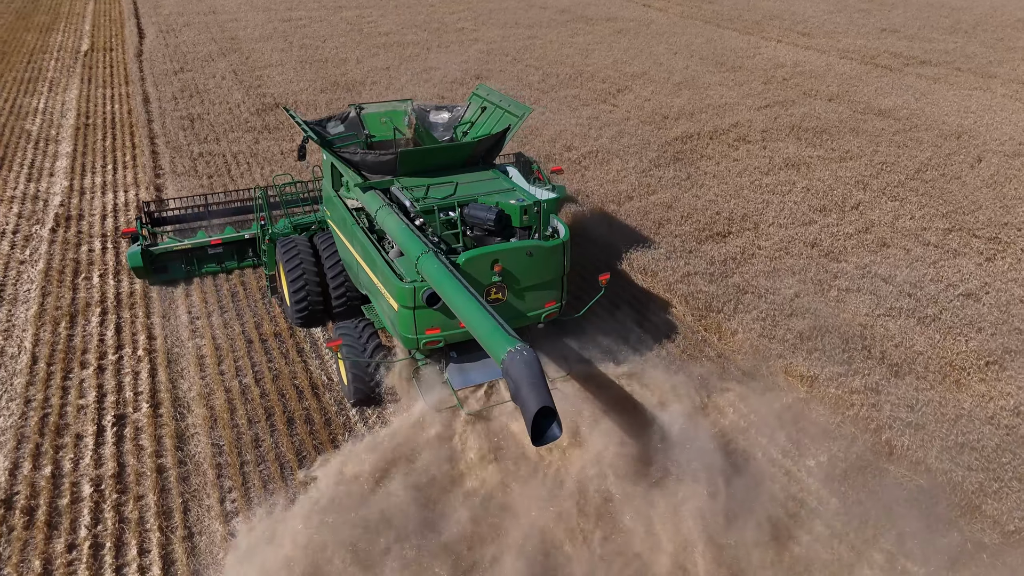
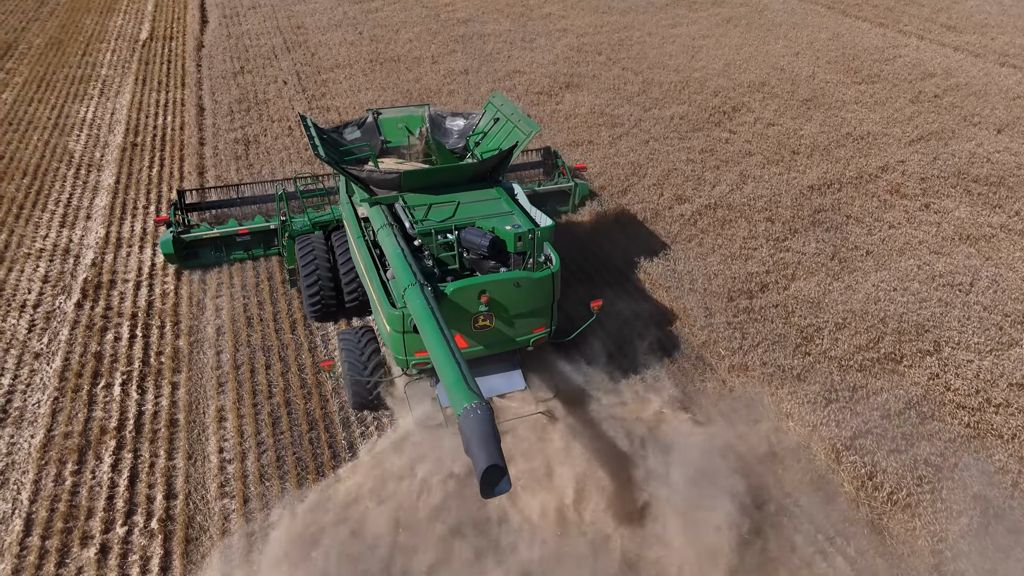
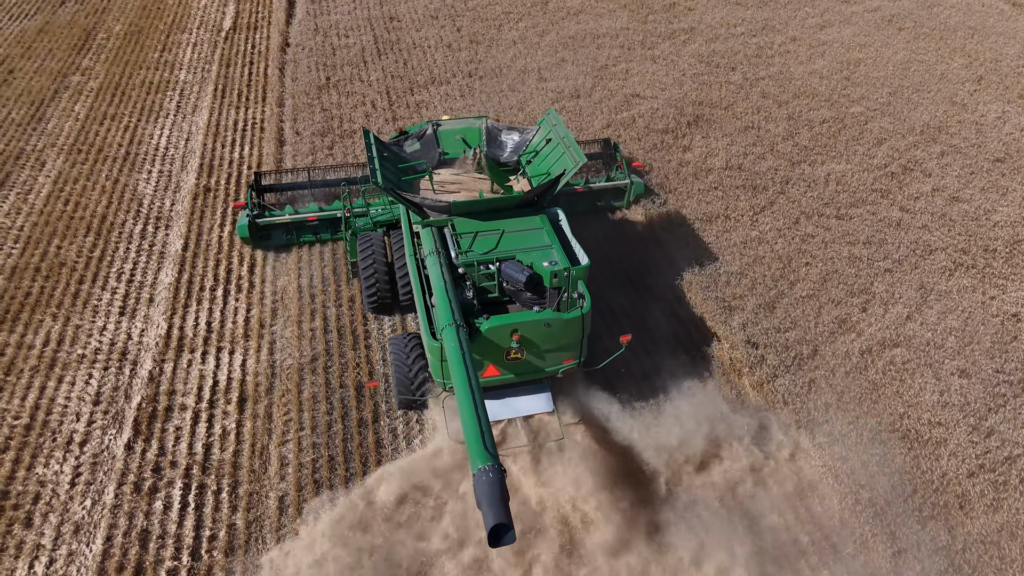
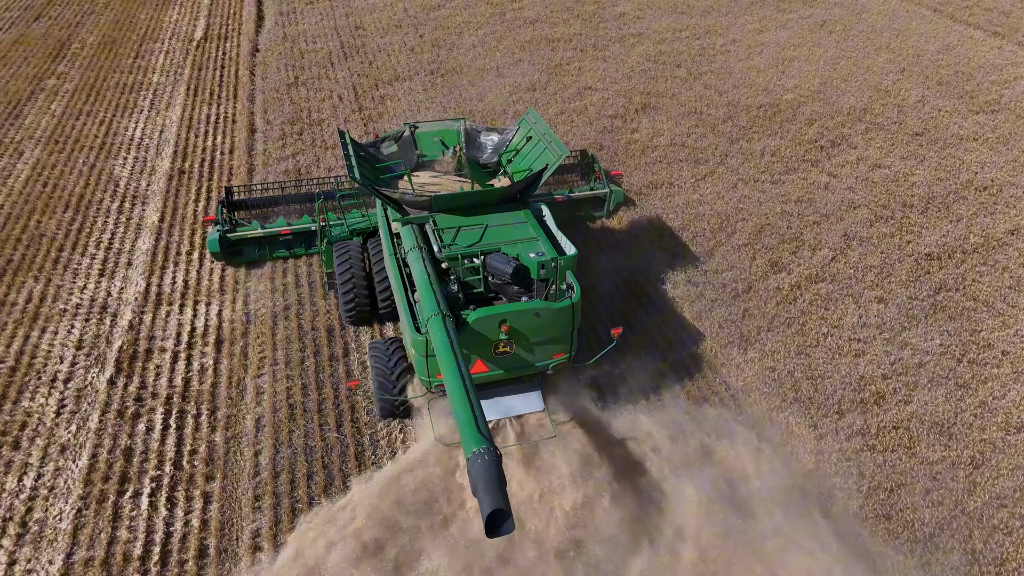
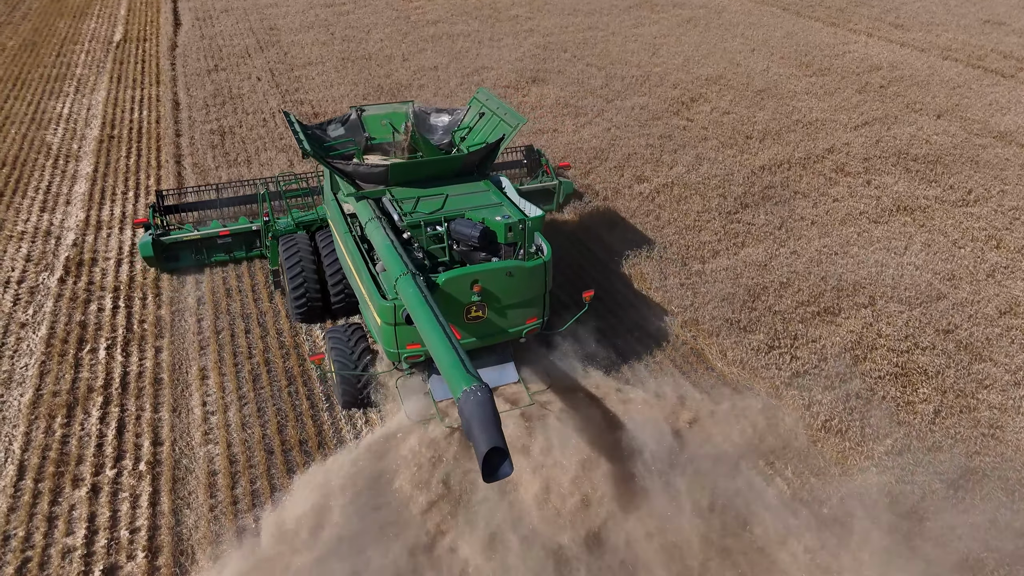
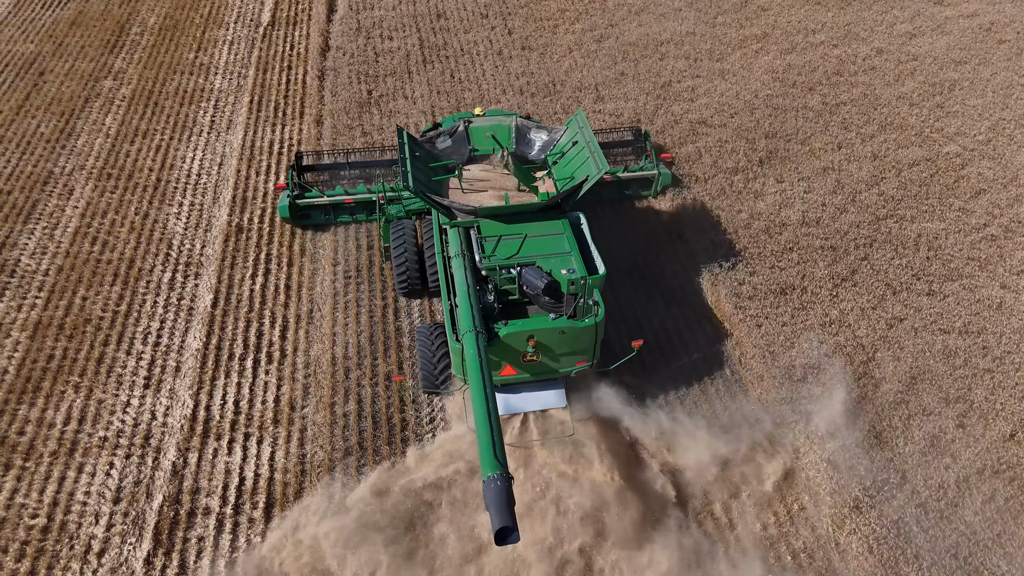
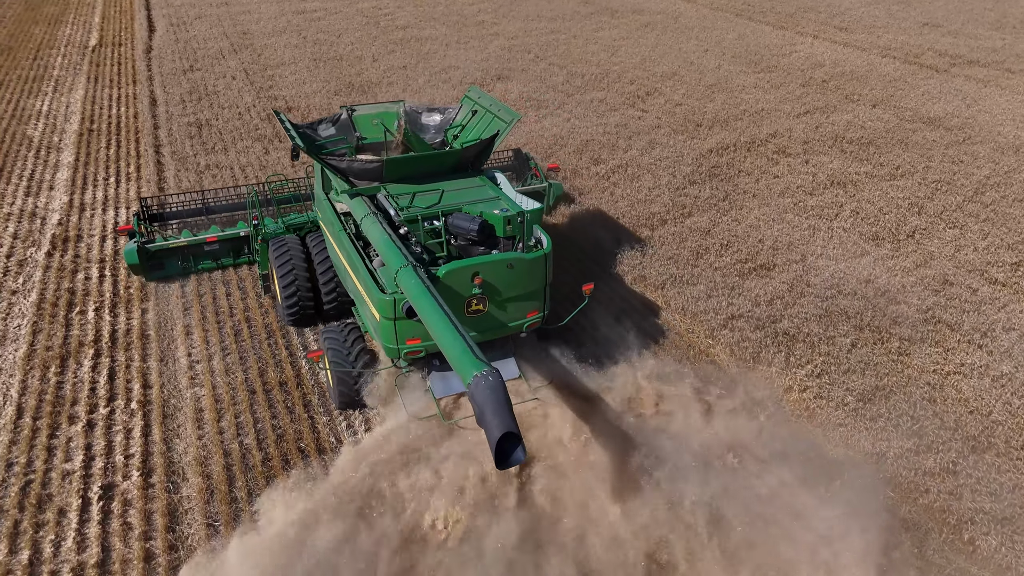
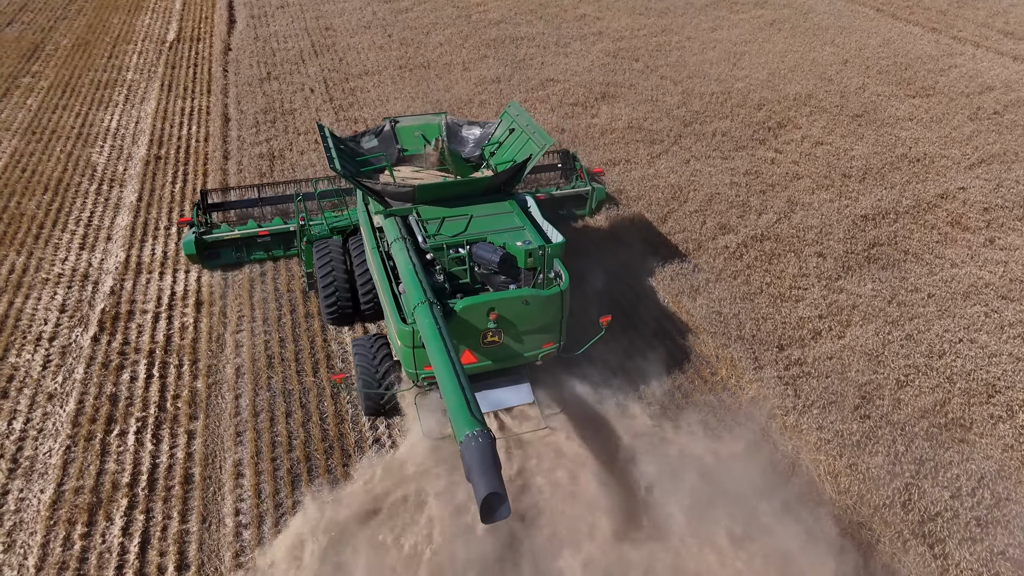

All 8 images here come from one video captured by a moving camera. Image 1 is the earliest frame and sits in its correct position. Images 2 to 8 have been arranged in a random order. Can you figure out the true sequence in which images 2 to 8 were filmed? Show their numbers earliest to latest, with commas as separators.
7, 5, 2, 8, 4, 3, 6
